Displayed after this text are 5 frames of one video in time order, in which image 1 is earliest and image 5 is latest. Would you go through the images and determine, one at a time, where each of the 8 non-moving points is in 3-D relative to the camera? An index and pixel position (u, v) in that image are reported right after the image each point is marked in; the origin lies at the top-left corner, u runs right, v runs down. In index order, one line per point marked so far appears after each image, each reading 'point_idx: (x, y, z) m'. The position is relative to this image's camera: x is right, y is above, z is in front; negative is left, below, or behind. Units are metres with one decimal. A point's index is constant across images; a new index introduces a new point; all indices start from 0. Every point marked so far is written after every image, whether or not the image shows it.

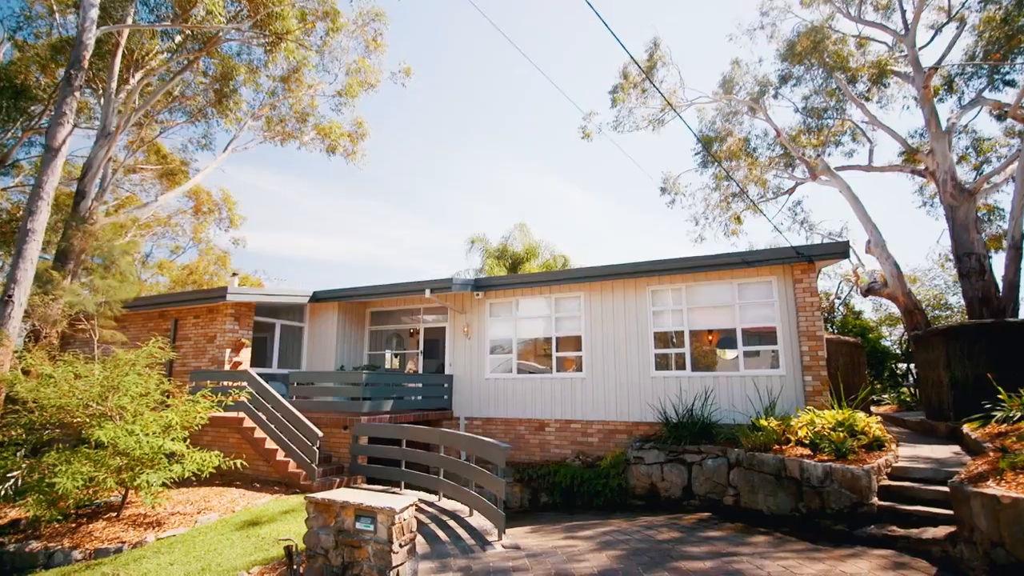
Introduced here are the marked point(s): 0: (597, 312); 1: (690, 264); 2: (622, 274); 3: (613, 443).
0: (+1.7, -0.5, +10.9) m
1: (+3.2, +0.4, +9.8) m
2: (+2.1, +0.3, +10.3) m
3: (+2.0, -3.0, +10.2) m
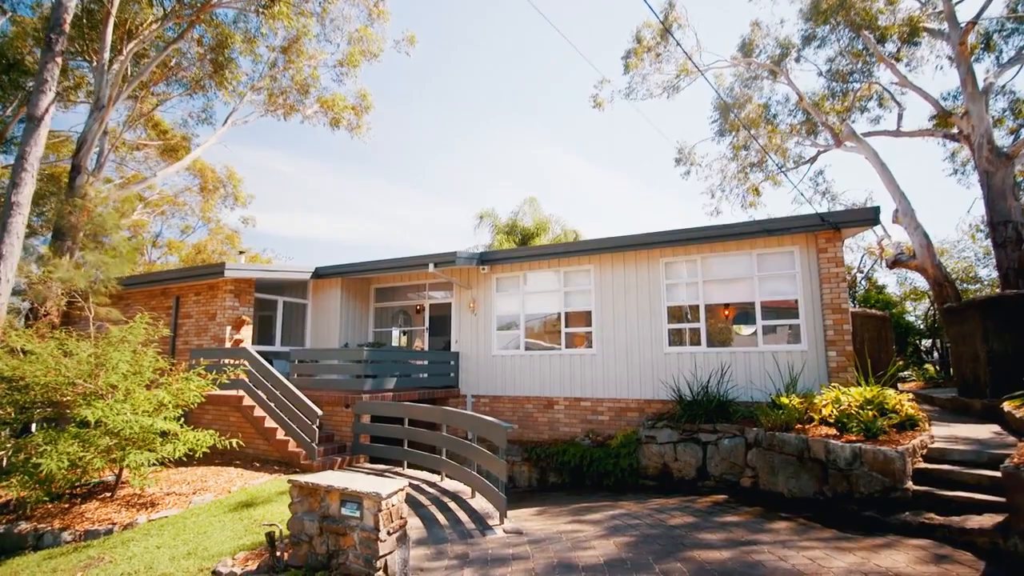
0: (+1.9, 0.0, +10.4) m
1: (+3.3, +0.9, +9.2) m
2: (+2.2, +0.8, +9.8) m
3: (+2.1, -2.5, +9.8) m
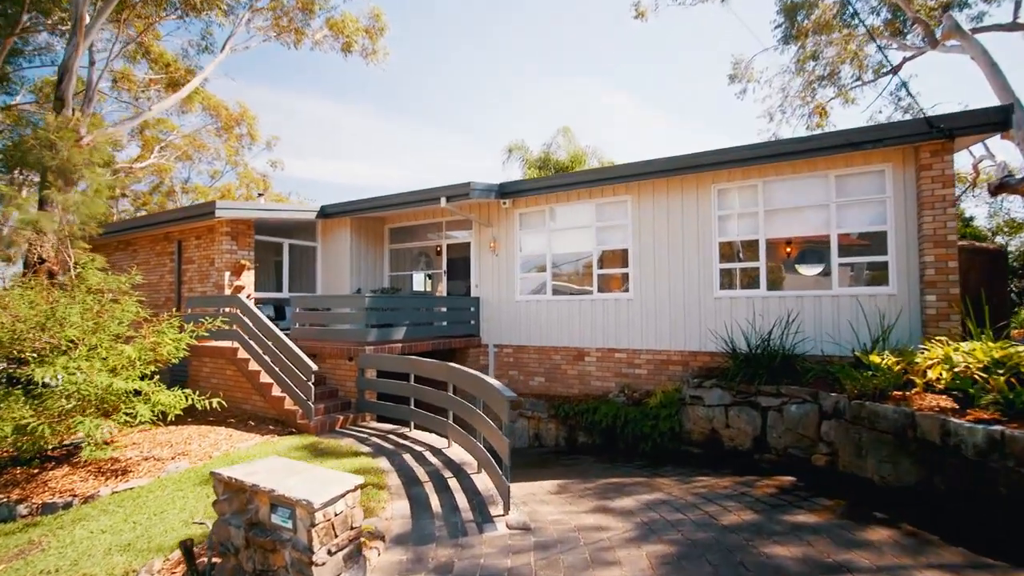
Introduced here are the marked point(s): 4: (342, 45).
0: (+2.2, +1.1, +8.9) m
1: (+3.6, +1.9, +7.4) m
2: (+2.5, +1.8, +8.1) m
3: (+2.5, -1.4, +8.5) m
4: (-5.2, +7.4, +16.0) m
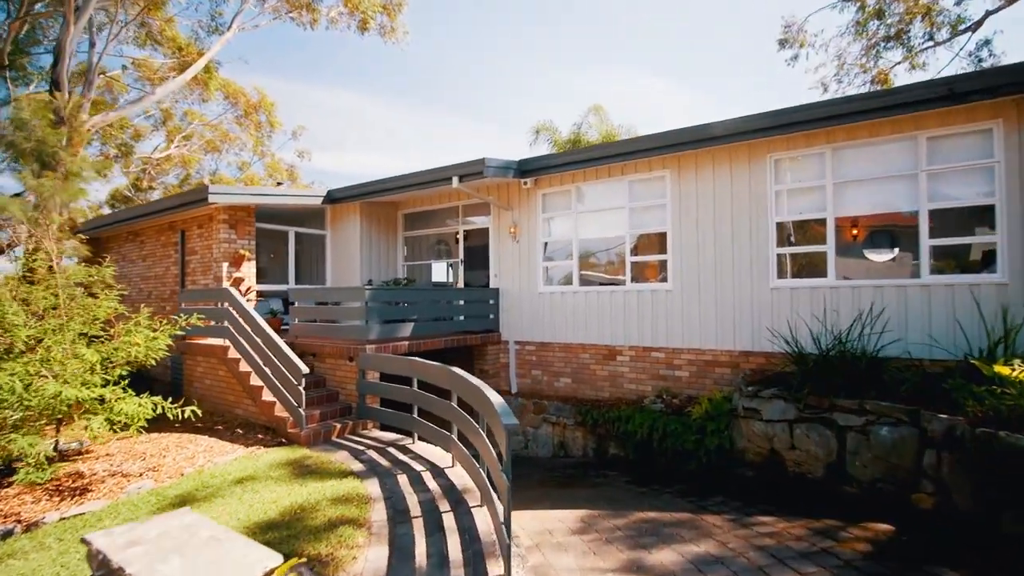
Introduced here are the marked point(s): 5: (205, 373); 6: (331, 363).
0: (+2.5, +1.3, +7.6) m
1: (+3.8, +2.0, +6.1) m
2: (+2.8, +2.0, +6.9) m
3: (+2.8, -1.3, +7.3) m
4: (-4.5, +7.6, +15.1) m
5: (-4.7, -1.3, +8.0) m
6: (-2.7, -1.1, +8.0) m
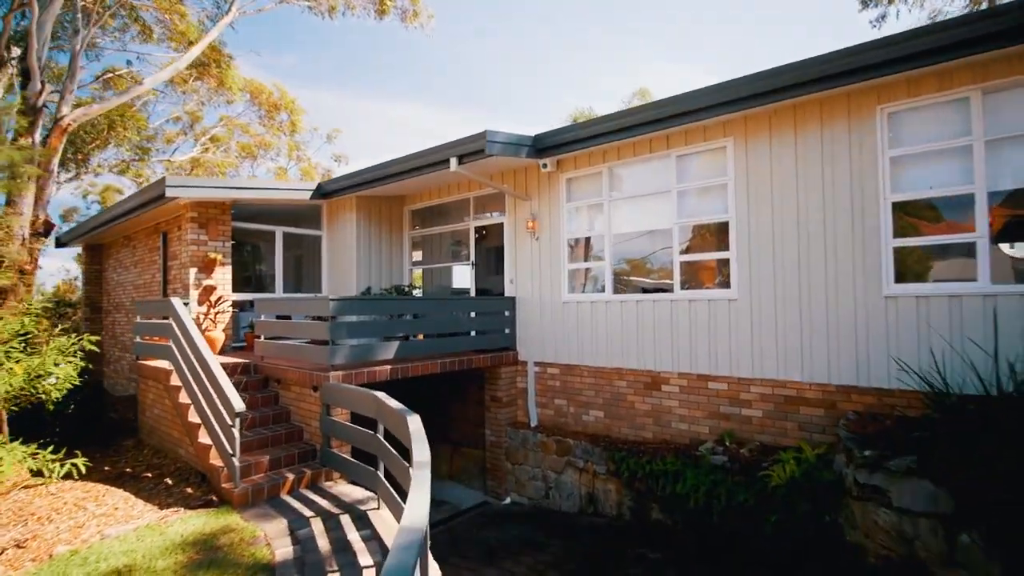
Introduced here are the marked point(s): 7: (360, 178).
0: (+2.6, +1.2, +5.6) m
1: (+3.7, +2.0, +4.0) m
2: (+2.8, +1.9, +4.8) m
3: (+2.8, -1.4, +5.2) m
4: (-3.7, +7.5, +13.8) m
5: (-4.5, -1.4, +6.6) m
6: (-2.6, -1.2, +6.4) m
7: (-2.5, +1.8, +8.5) m
